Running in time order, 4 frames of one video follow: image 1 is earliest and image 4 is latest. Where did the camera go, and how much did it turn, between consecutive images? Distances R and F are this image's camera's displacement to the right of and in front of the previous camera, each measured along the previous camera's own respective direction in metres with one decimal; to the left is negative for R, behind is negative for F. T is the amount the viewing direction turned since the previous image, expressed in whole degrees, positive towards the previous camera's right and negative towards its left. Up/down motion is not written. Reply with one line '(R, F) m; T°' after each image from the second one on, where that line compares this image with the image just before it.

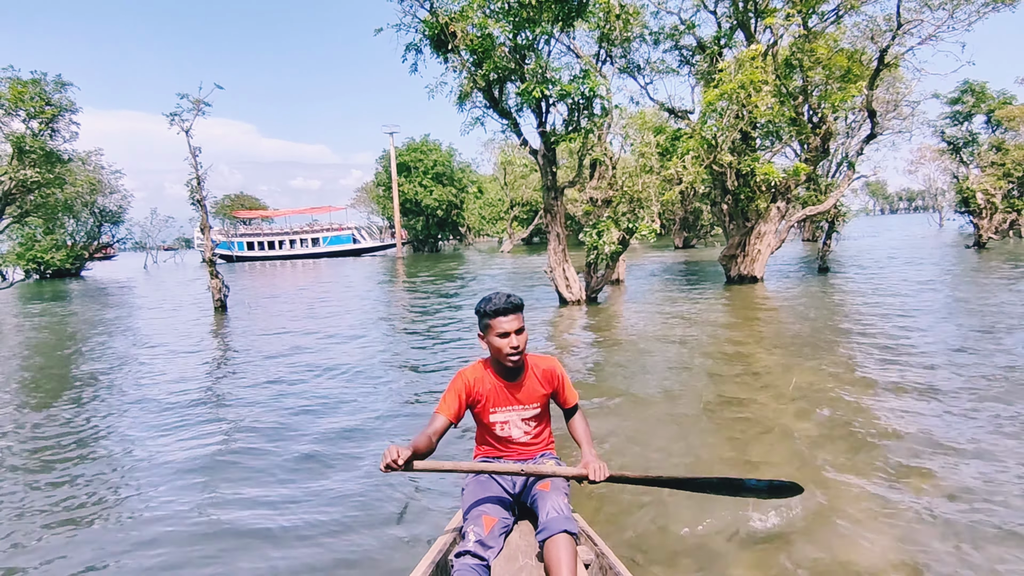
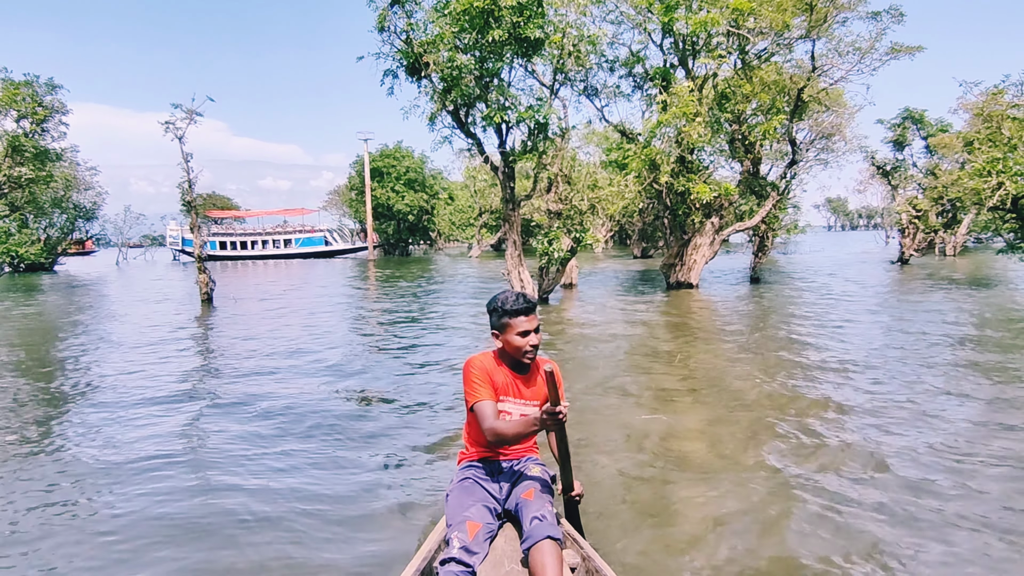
(+0.2, -1.5) m; +3°
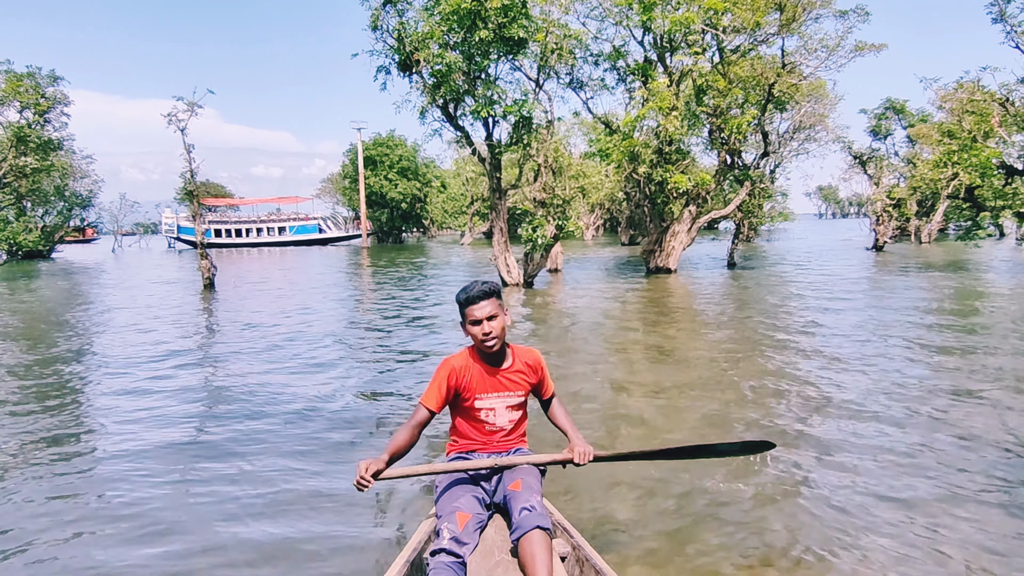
(+0.1, -0.8) m; +1°
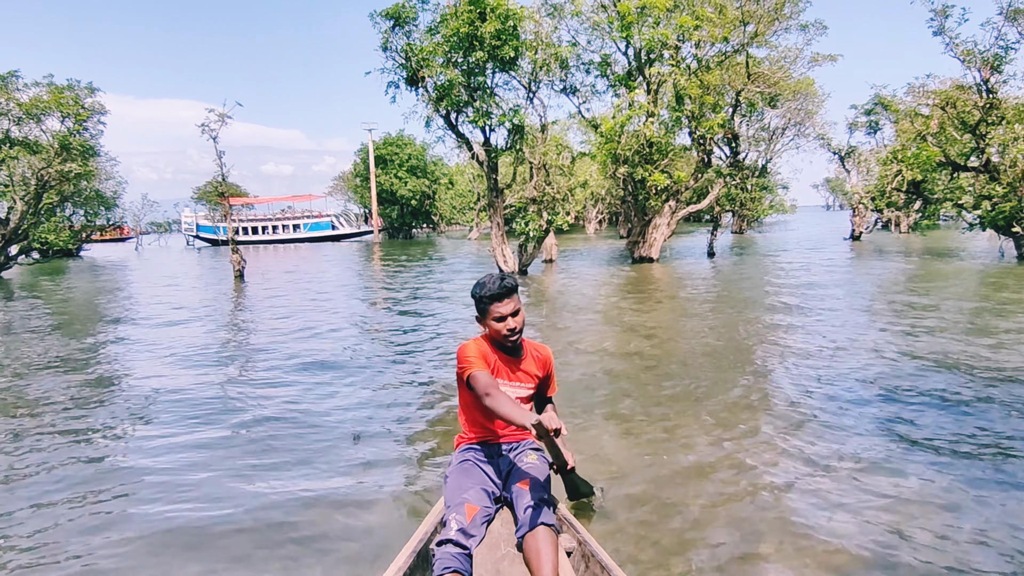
(+0.3, -1.8) m; -1°
